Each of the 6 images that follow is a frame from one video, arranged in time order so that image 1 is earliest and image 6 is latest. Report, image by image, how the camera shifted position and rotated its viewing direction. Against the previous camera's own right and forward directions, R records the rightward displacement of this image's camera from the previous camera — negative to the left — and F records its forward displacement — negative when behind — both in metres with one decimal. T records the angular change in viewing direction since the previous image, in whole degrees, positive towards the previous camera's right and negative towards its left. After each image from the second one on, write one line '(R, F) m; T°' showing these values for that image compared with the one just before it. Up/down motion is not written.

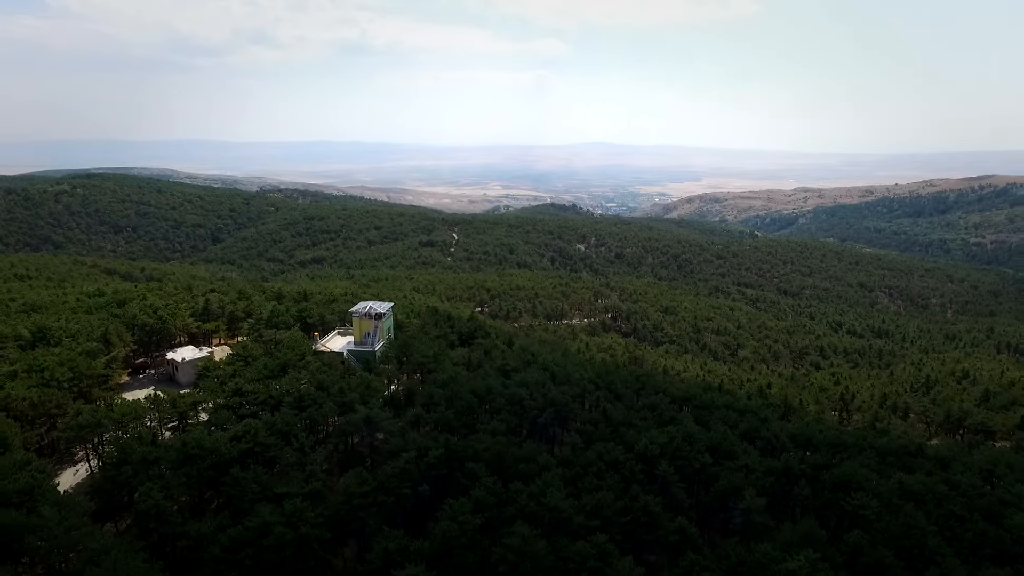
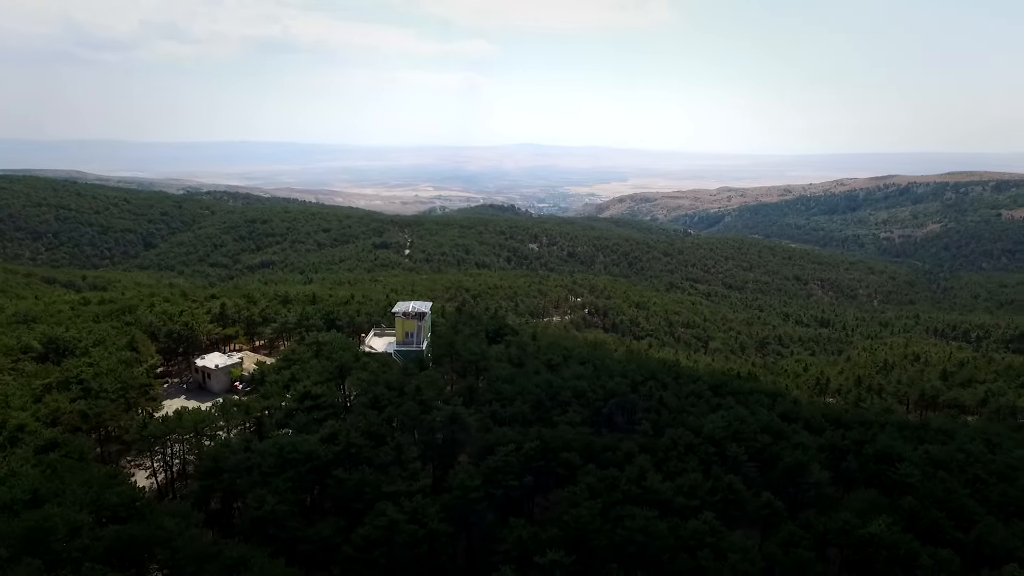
(-5.3, -0.3) m; +6°
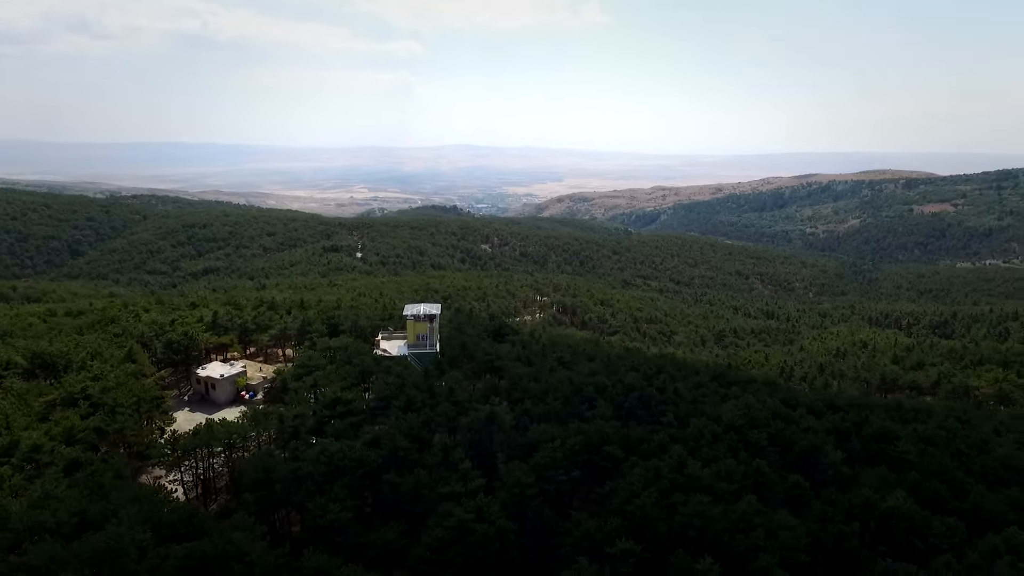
(-3.5, -0.2) m; +6°
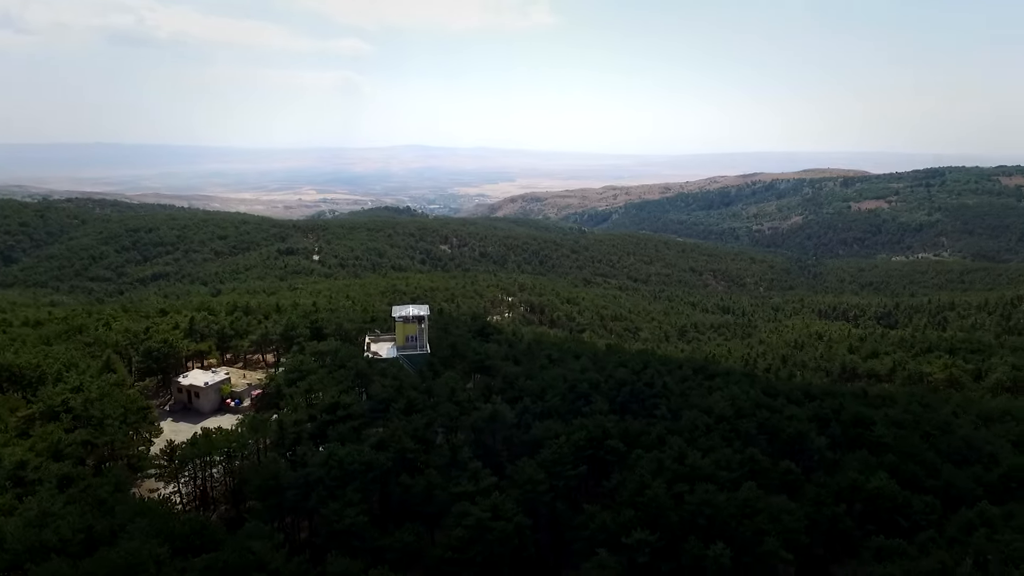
(-1.7, -0.1) m; +4°
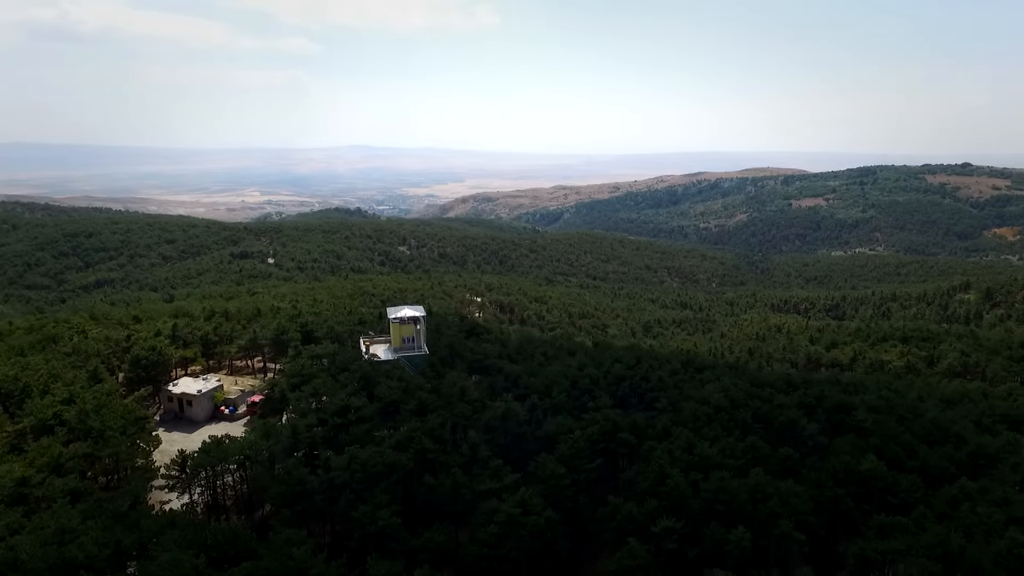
(-2.2, -0.2) m; +5°
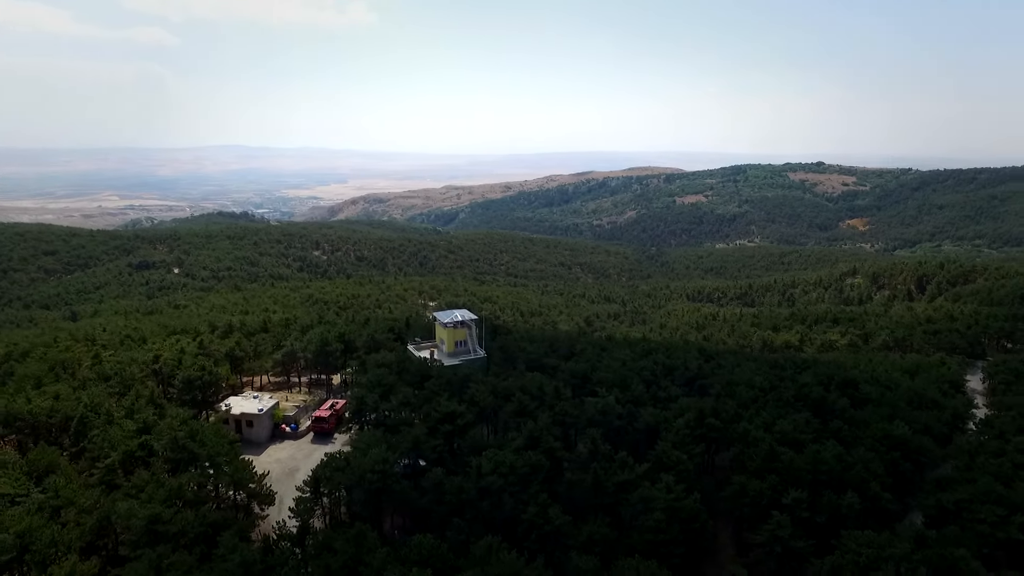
(-7.6, +0.1) m; +10°
